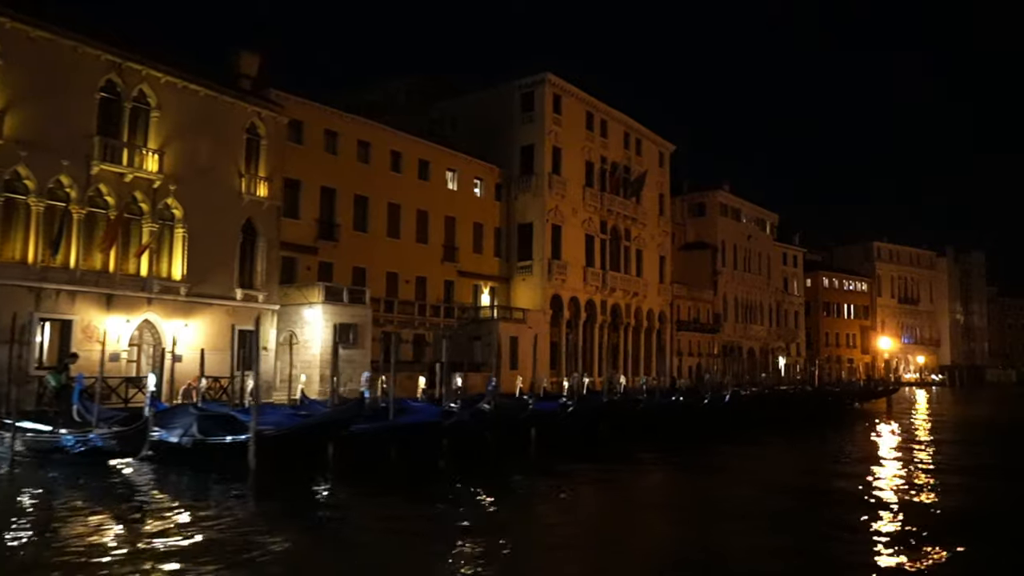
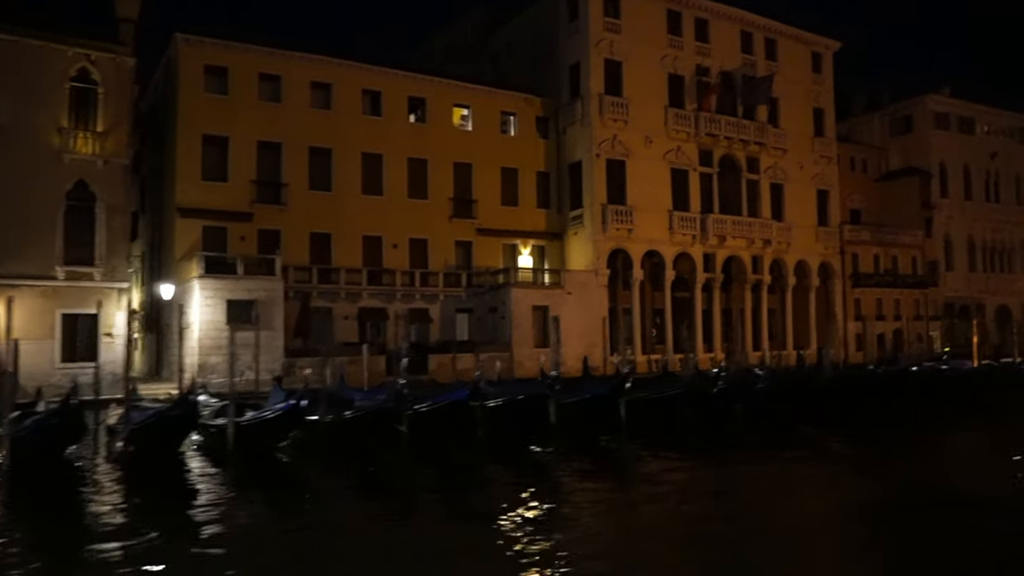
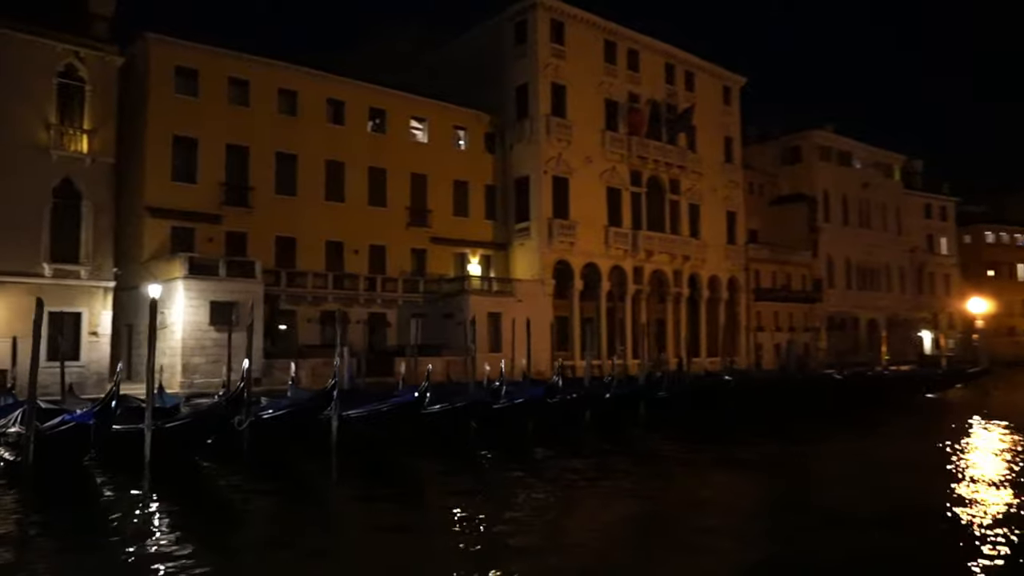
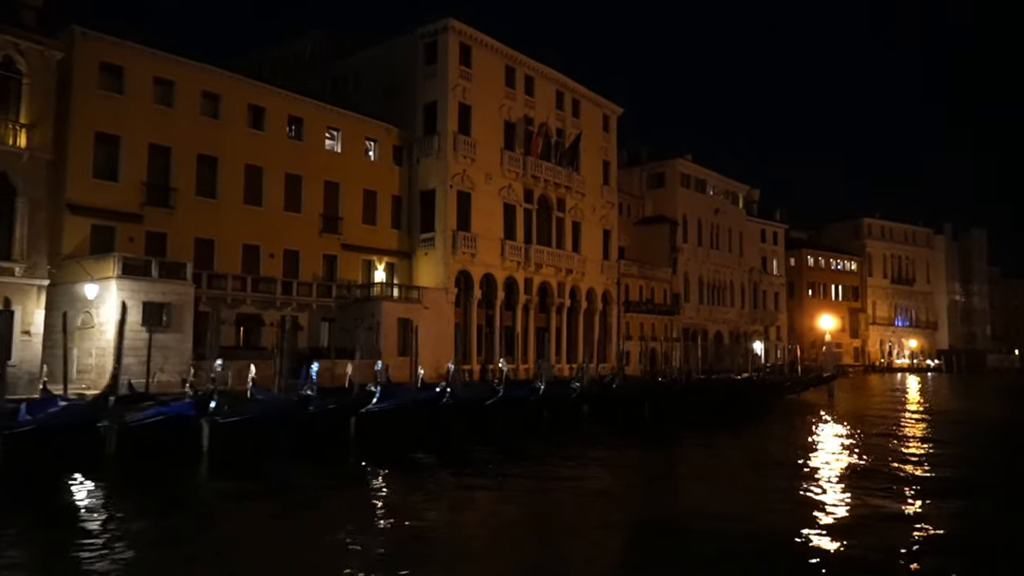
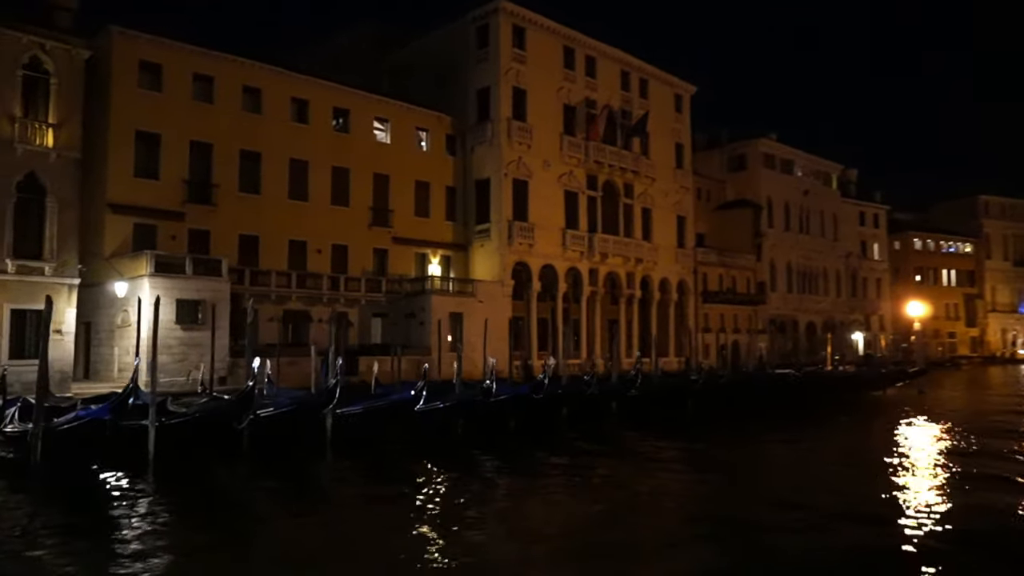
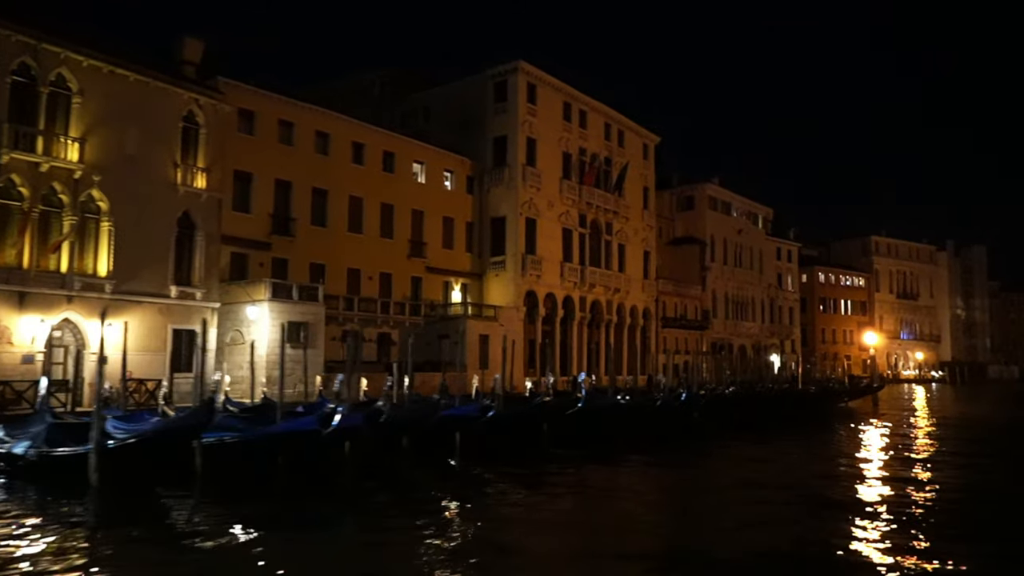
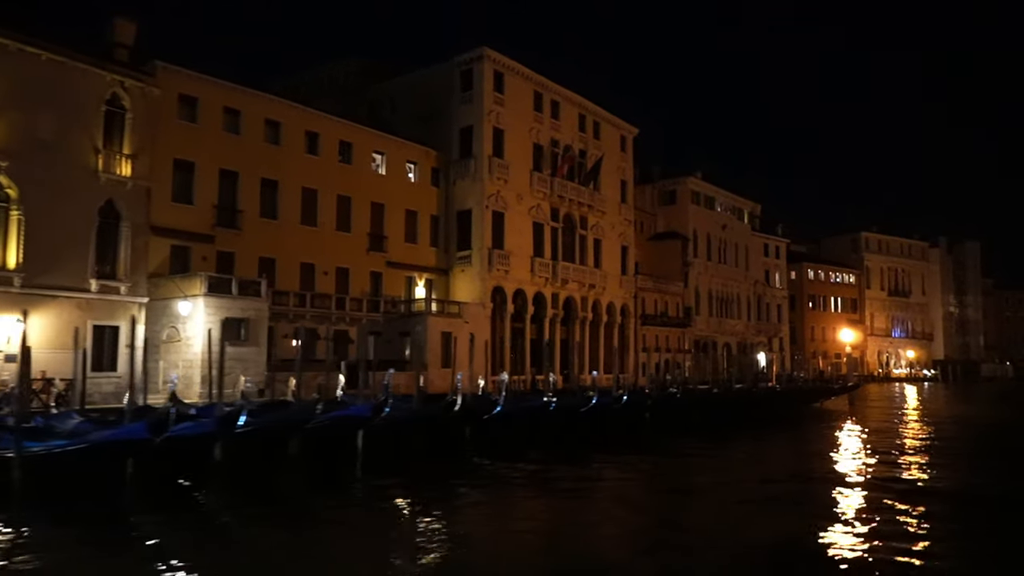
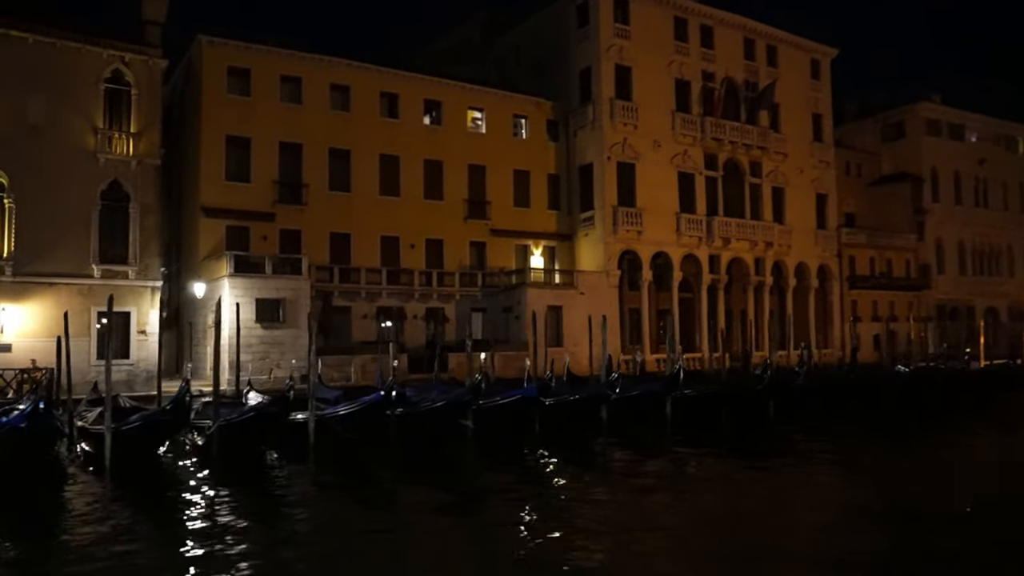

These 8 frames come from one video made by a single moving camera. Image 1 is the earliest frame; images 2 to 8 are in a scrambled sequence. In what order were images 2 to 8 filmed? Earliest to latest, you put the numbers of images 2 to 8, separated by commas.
6, 7, 4, 5, 3, 8, 2
